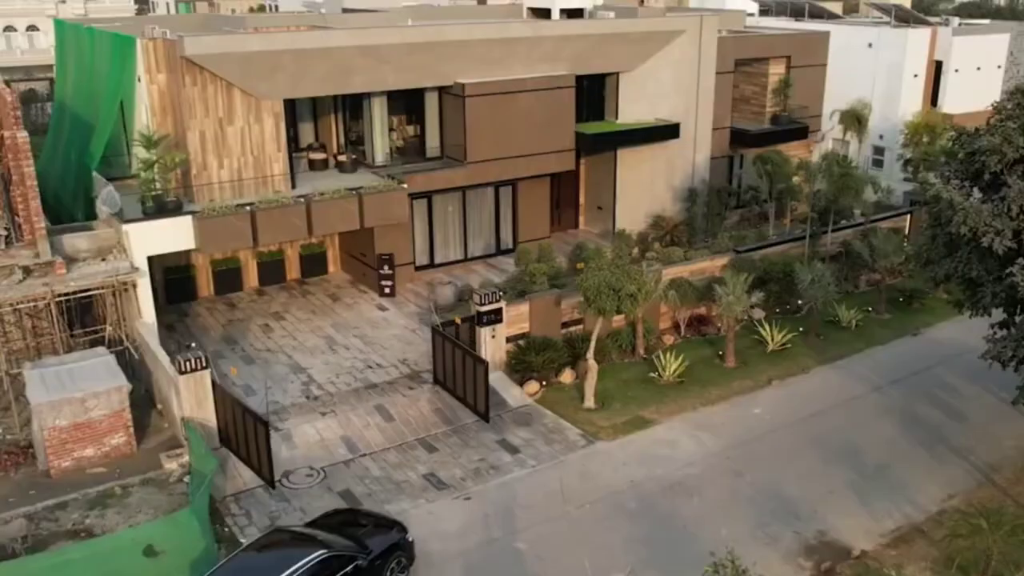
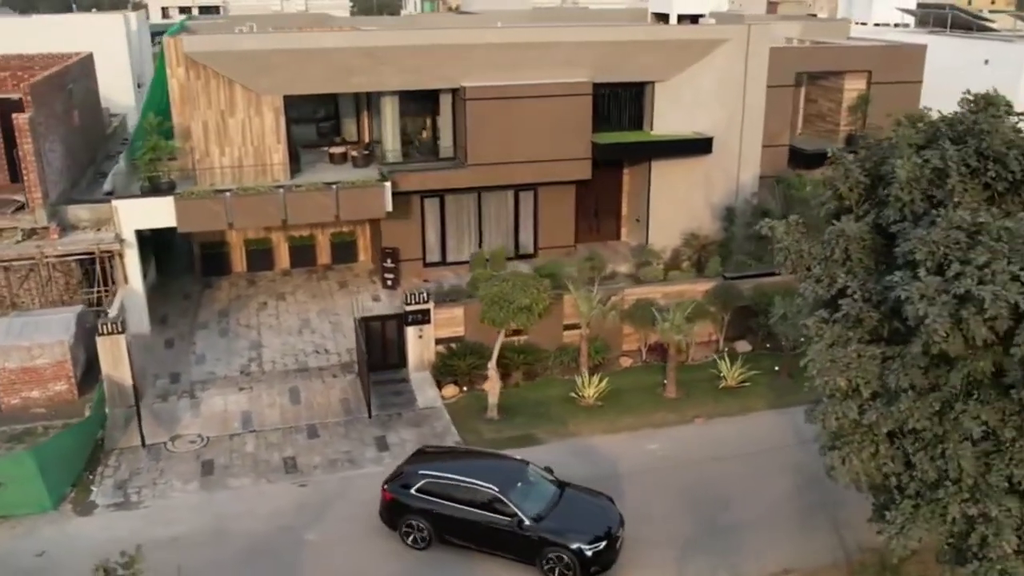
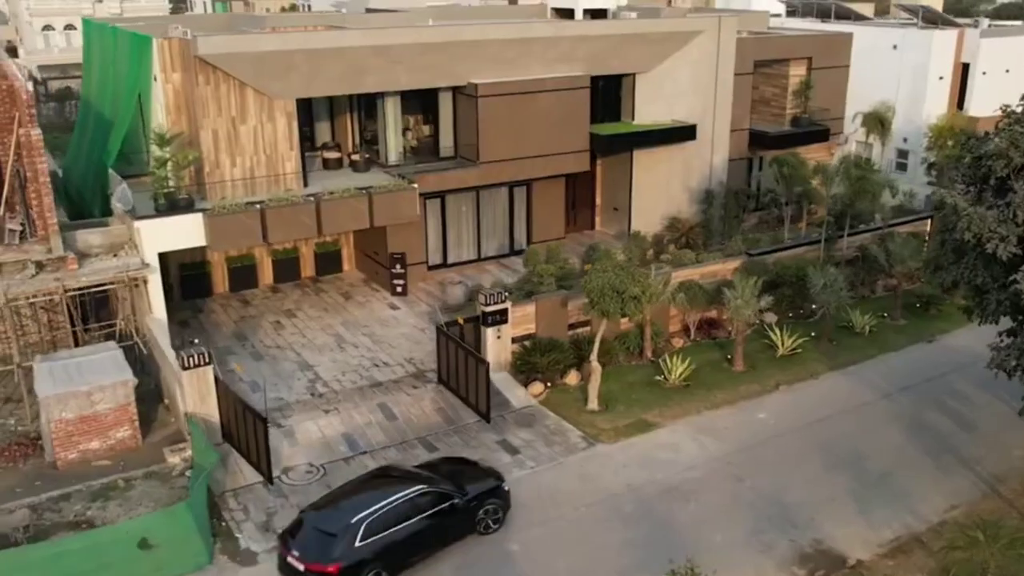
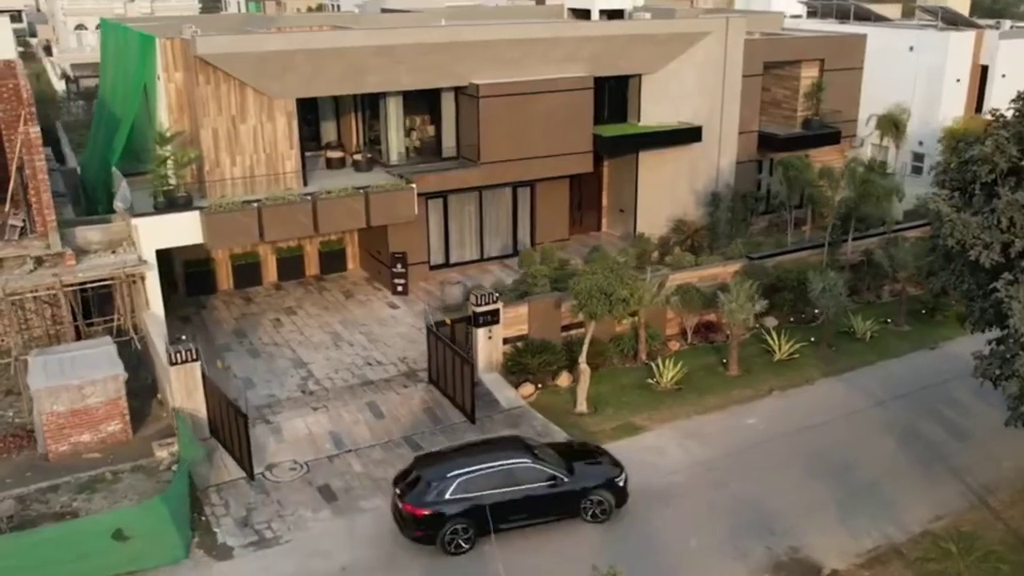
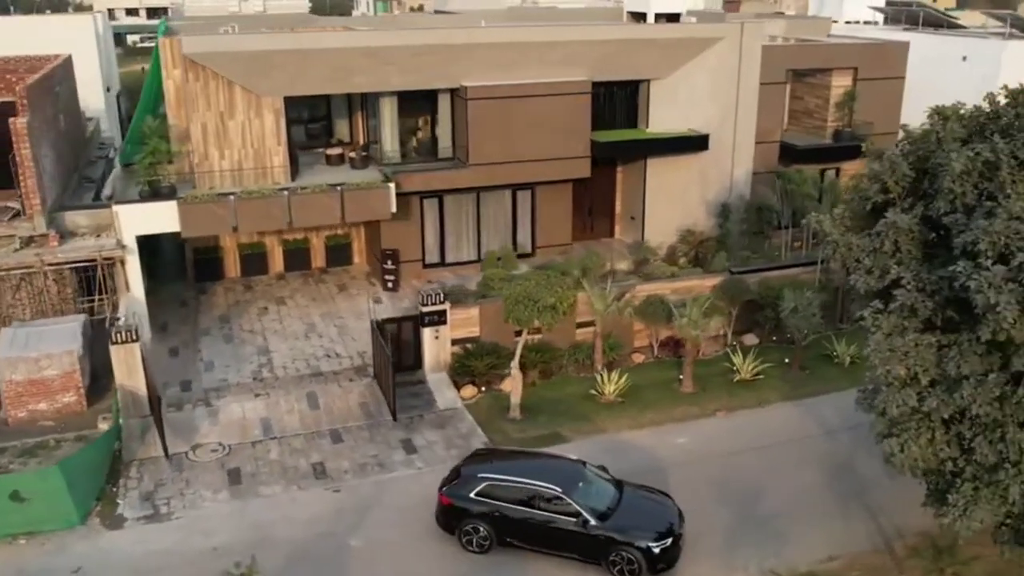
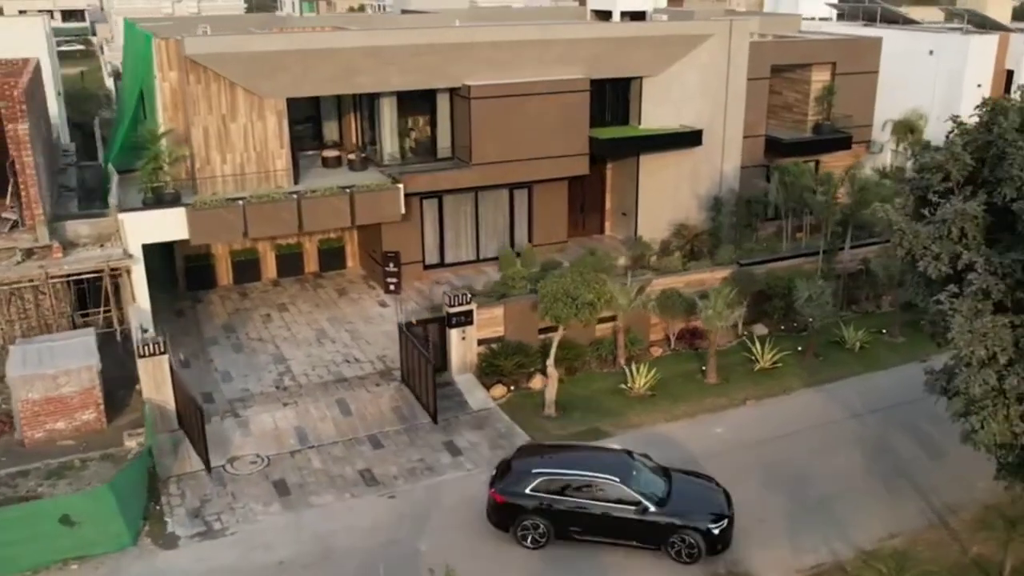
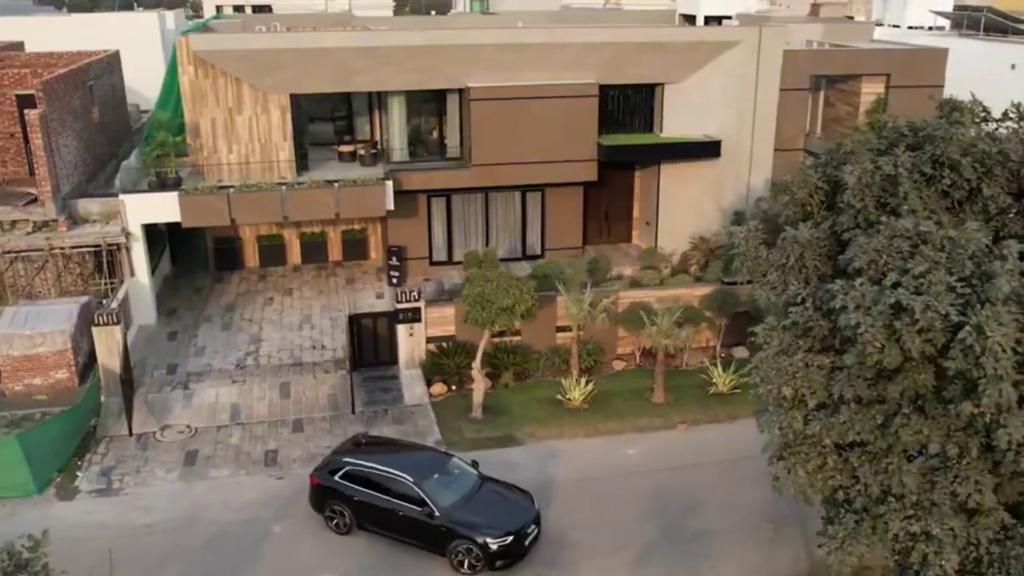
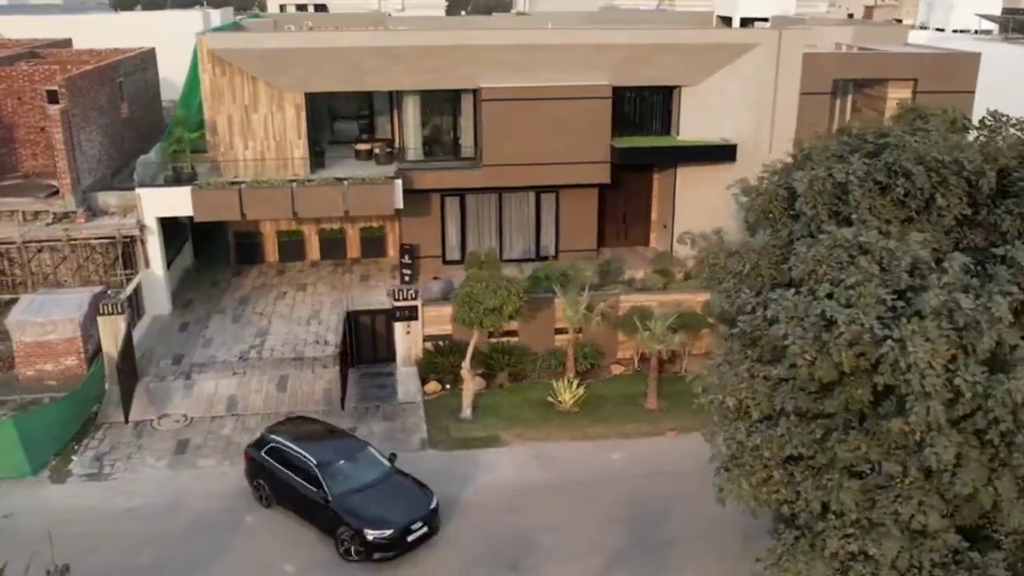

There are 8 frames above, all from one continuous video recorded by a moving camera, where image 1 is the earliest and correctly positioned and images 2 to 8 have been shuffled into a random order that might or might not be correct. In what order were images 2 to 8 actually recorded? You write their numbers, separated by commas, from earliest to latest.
3, 4, 6, 5, 2, 7, 8
